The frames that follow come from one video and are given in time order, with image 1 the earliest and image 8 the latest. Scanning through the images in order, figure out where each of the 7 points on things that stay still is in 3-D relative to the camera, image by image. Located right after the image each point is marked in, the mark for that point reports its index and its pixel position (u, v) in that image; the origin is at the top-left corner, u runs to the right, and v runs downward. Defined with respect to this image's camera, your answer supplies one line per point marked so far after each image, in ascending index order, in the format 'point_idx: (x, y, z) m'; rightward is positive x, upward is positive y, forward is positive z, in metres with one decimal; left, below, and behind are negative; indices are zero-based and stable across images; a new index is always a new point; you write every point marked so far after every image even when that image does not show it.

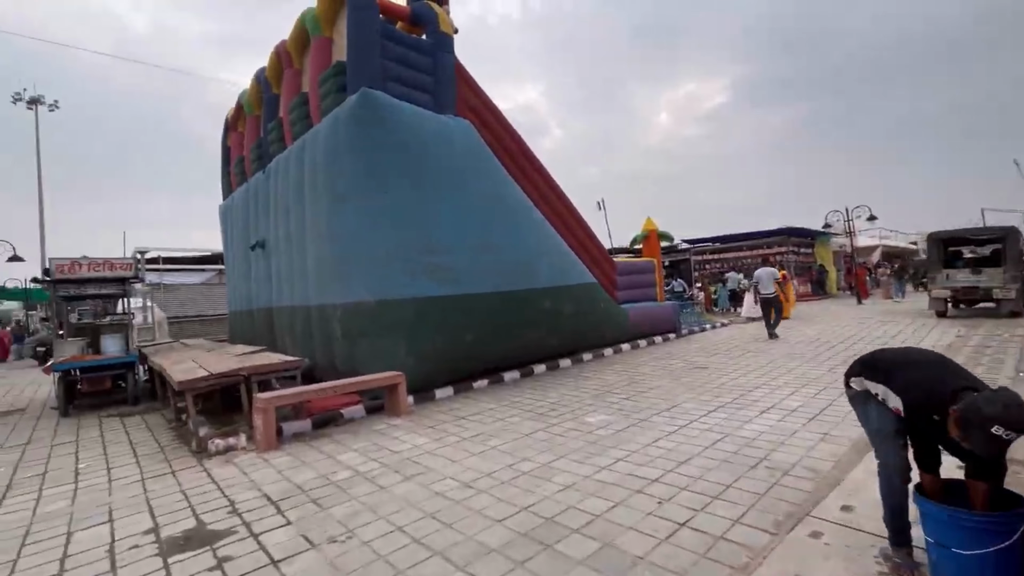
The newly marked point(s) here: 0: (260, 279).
0: (-4.9, +0.2, +8.8) m
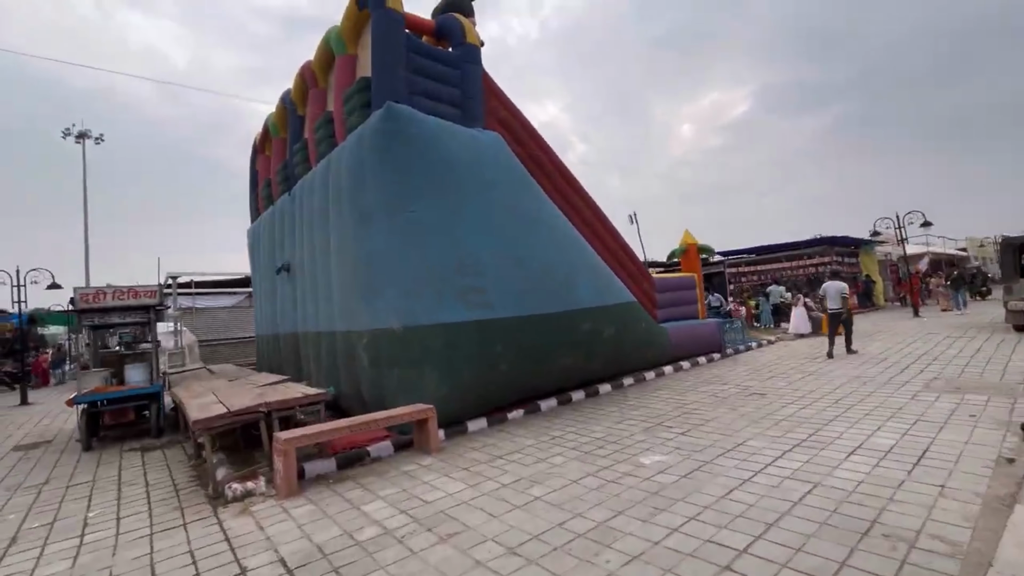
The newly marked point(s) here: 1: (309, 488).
0: (-4.3, -0.3, +8.5) m
1: (-1.9, -1.9, +4.3) m
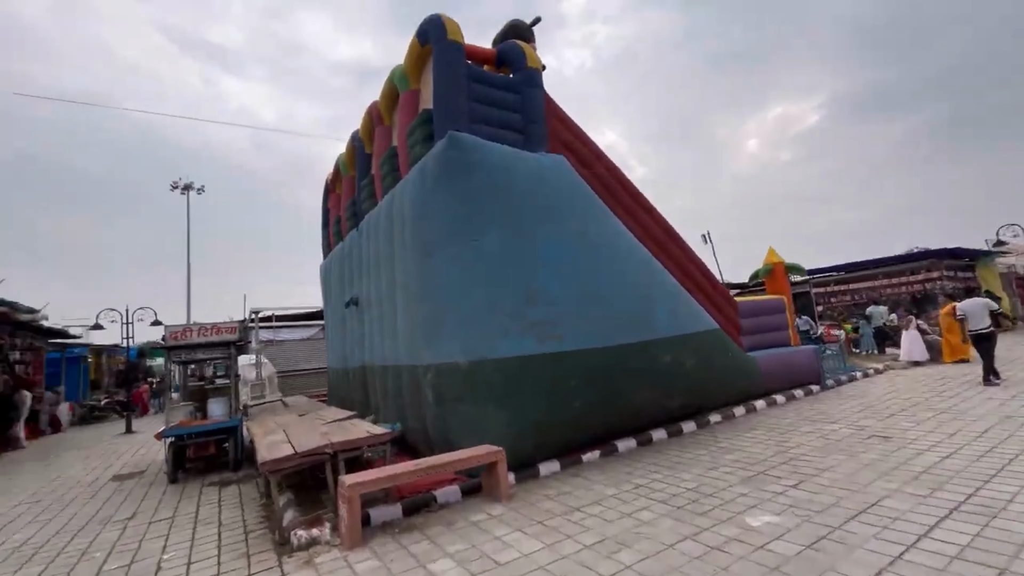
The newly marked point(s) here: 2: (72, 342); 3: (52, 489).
0: (-3.0, -0.9, +8.6) m
1: (-1.2, -2.2, +4.0) m
2: (-17.4, -2.1, +17.9) m
3: (-7.3, -3.2, +7.2) m
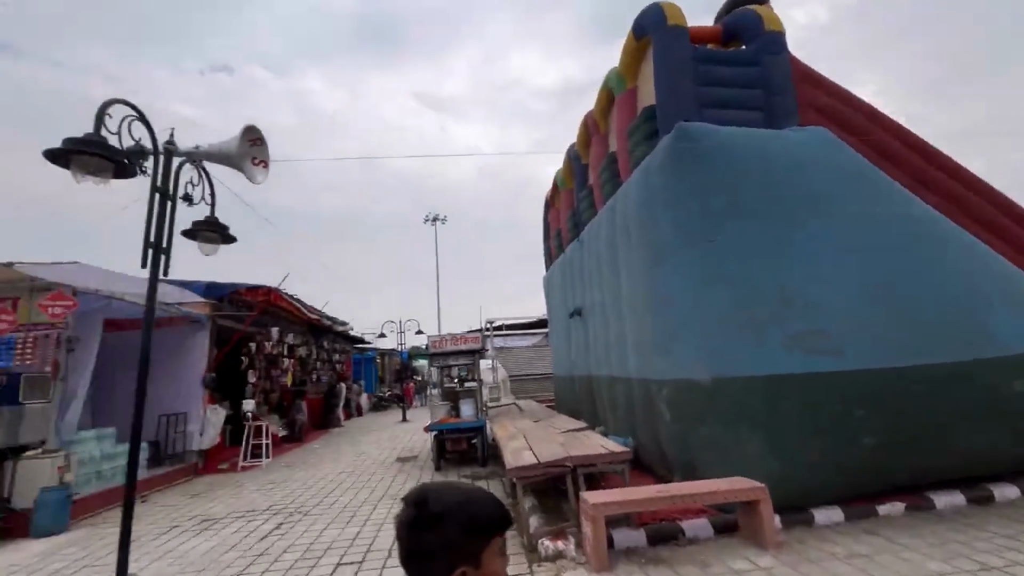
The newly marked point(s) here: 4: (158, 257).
0: (+1.3, -1.1, +8.7) m
1: (+0.9, -2.3, +3.8) m
2: (-7.5, -3.0, +23.4) m
3: (-3.1, -3.6, +9.3) m
4: (-2.7, +0.2, +3.4) m
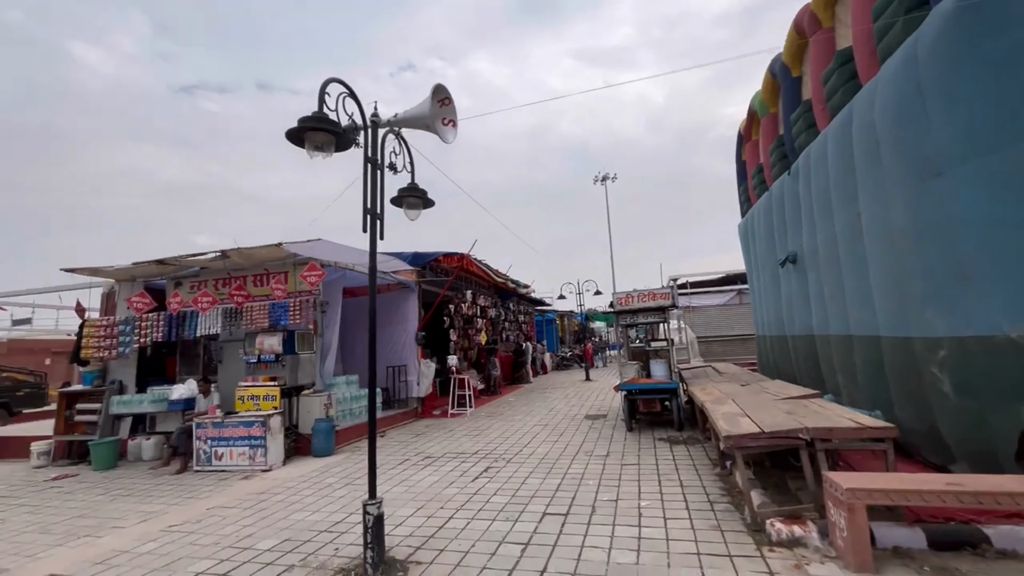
0: (+4.6, -0.2, +7.3) m
1: (+2.5, -1.8, +3.0) m
2: (+1.8, -1.1, +24.3) m
3: (+0.8, -2.8, +9.7) m
4: (-1.1, +0.6, +3.8) m
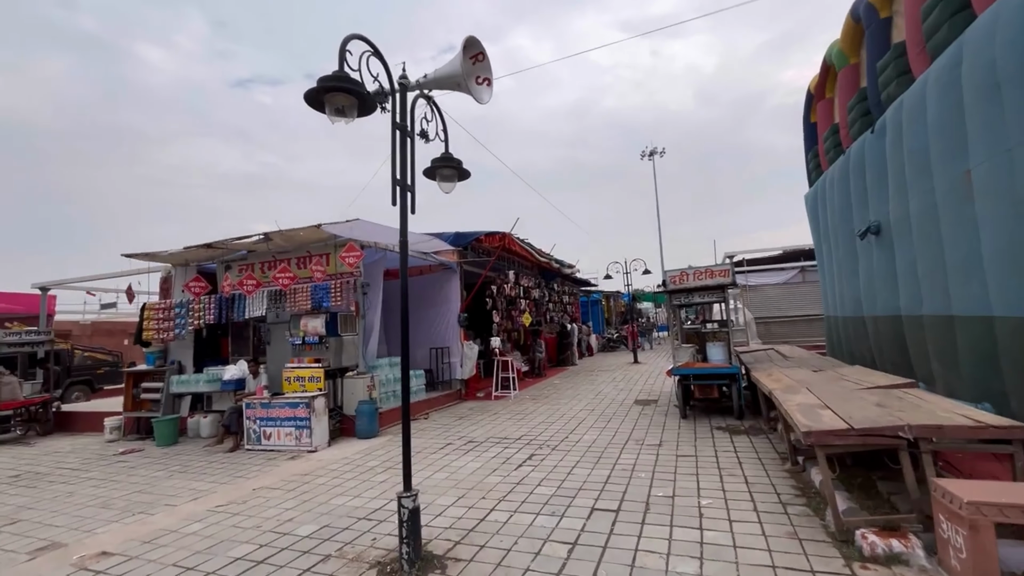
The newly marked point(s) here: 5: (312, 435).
0: (+5.2, +0.2, +6.5) m
1: (+2.7, -1.7, +2.4) m
2: (+4.2, -0.1, +23.7) m
3: (+1.8, -2.3, +9.3) m
4: (-0.8, +0.7, +3.5) m
5: (-2.8, -2.1, +6.4) m
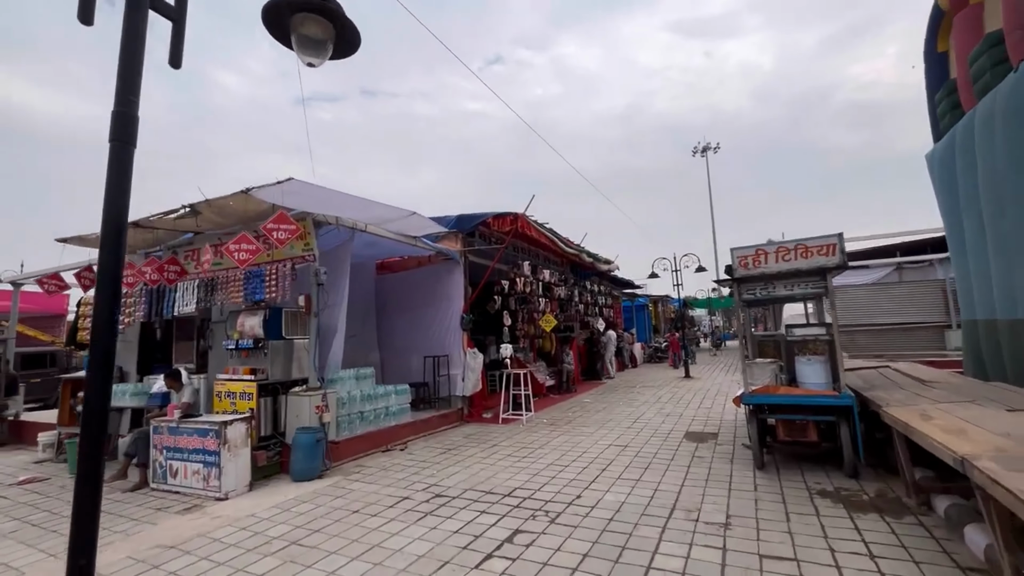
0: (+5.1, +0.3, +3.9) m
1: (+2.2, -1.4, +0.1) m
2: (+5.8, -0.2, +21.1) m
3: (+1.9, -2.2, +7.0) m
4: (-1.3, +0.9, +1.6) m
5: (-3.0, -1.9, +4.6) m
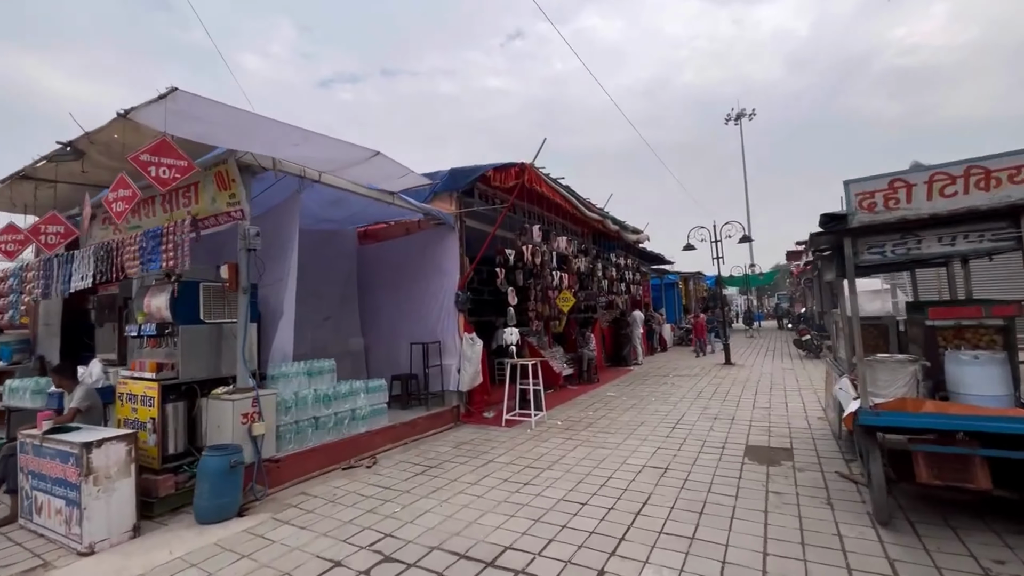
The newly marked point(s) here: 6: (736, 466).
0: (+4.9, +0.6, +2.0) m
1: (+1.8, -1.3, -1.6) m
2: (+6.5, +0.8, +19.2) m
3: (+1.9, -1.8, +5.4) m
4: (-1.5, +1.1, 0.0) m
5: (-3.0, -1.7, +3.2) m
6: (+2.2, -1.7, +4.4) m
